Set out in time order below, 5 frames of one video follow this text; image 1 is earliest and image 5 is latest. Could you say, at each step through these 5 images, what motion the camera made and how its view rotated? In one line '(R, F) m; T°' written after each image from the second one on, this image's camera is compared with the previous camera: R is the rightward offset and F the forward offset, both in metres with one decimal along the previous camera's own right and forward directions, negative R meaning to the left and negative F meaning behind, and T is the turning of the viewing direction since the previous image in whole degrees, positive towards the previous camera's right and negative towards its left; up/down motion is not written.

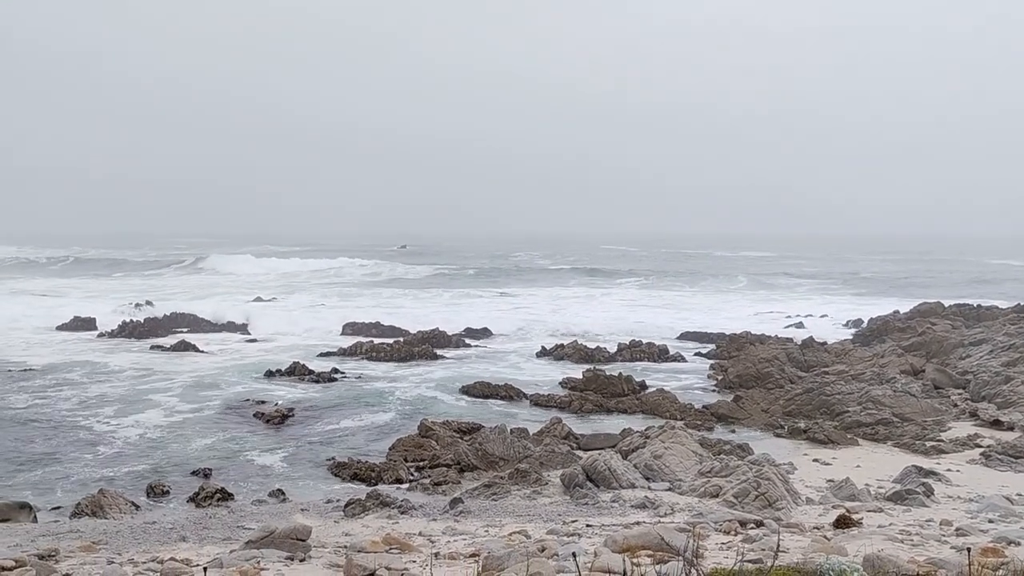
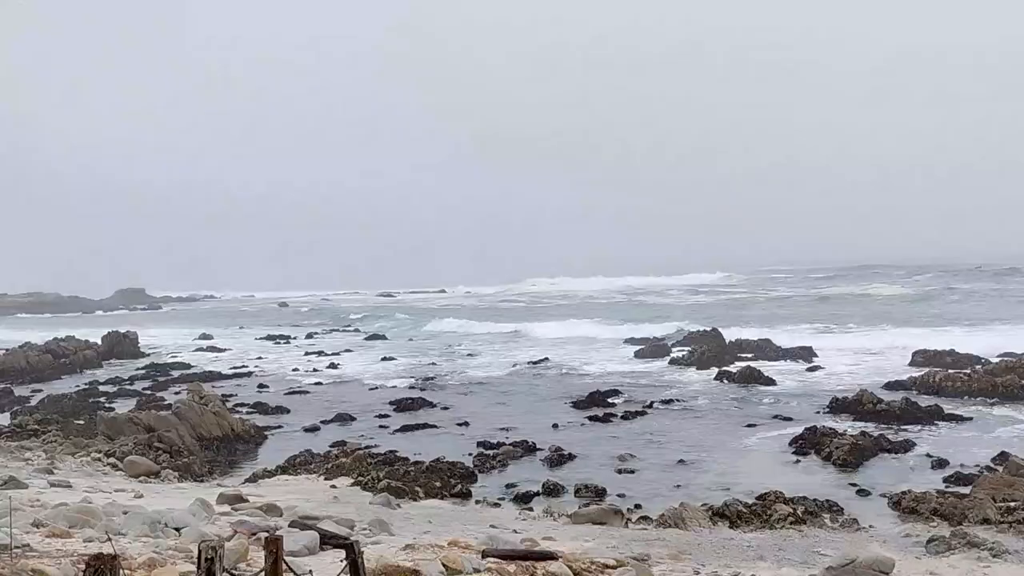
(+1.9, +2.5) m; -6°
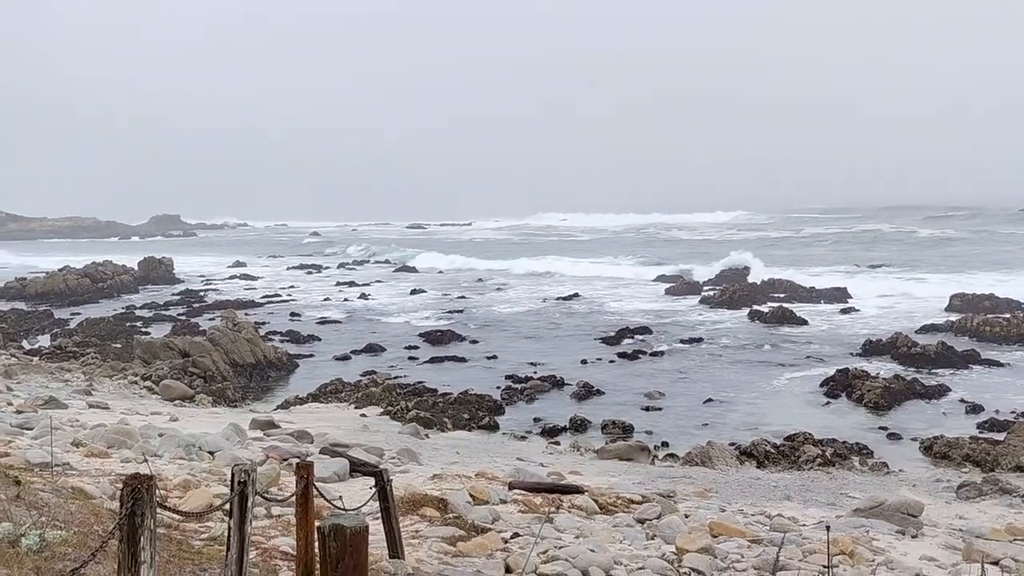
(0.0, 0.0) m; -2°
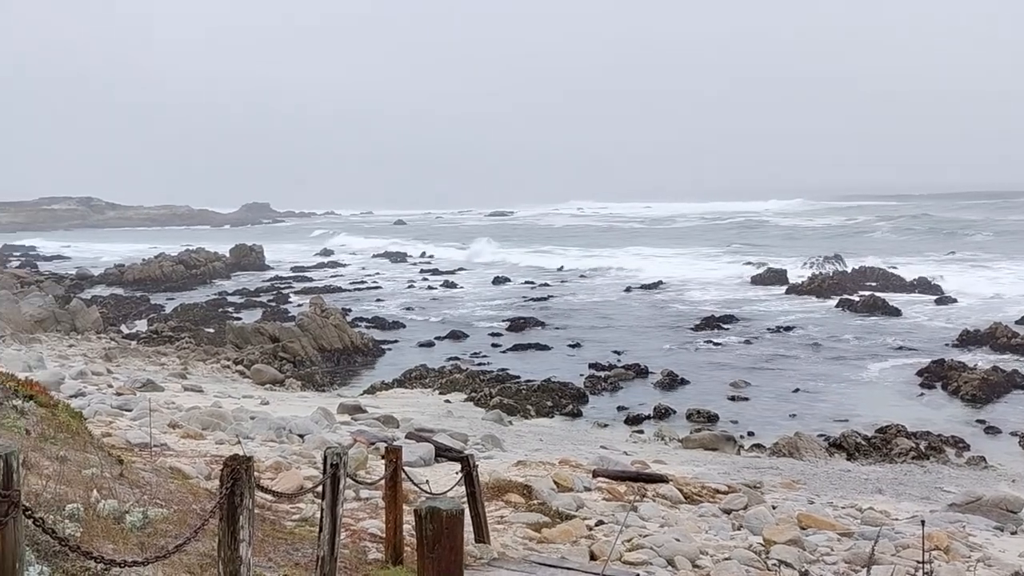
(-0.1, 0.0) m; -4°
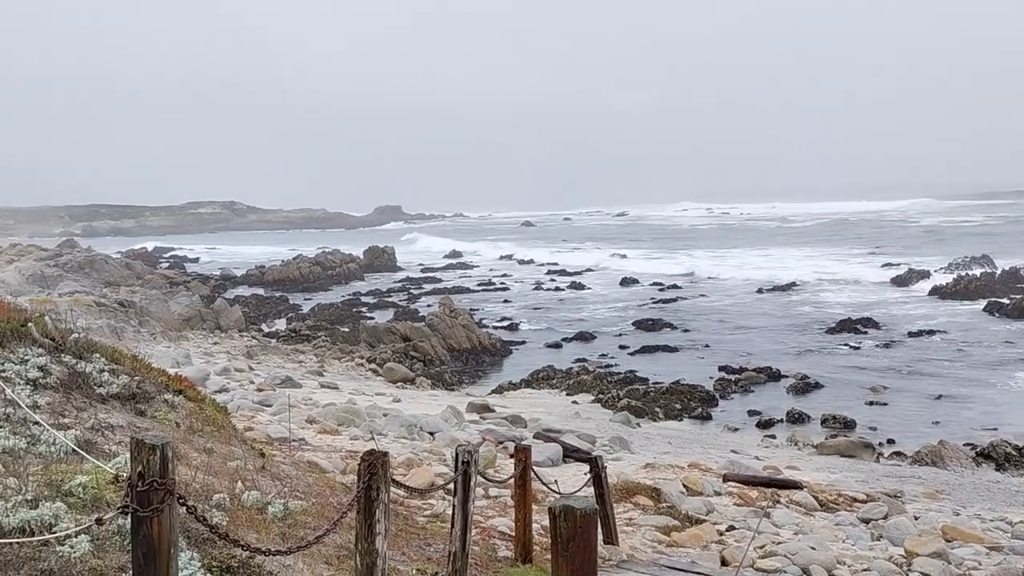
(-0.1, 0.0) m; -7°
